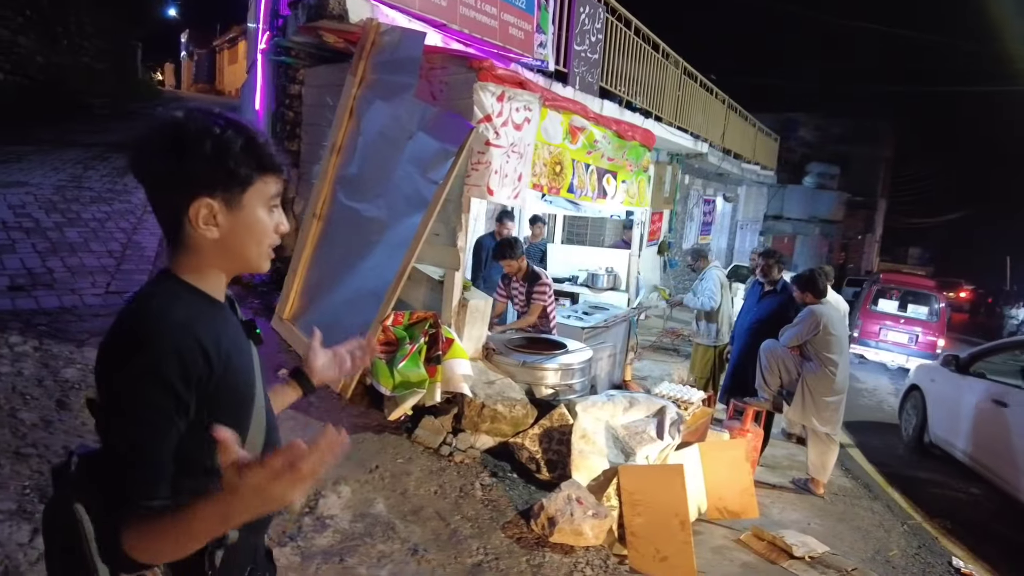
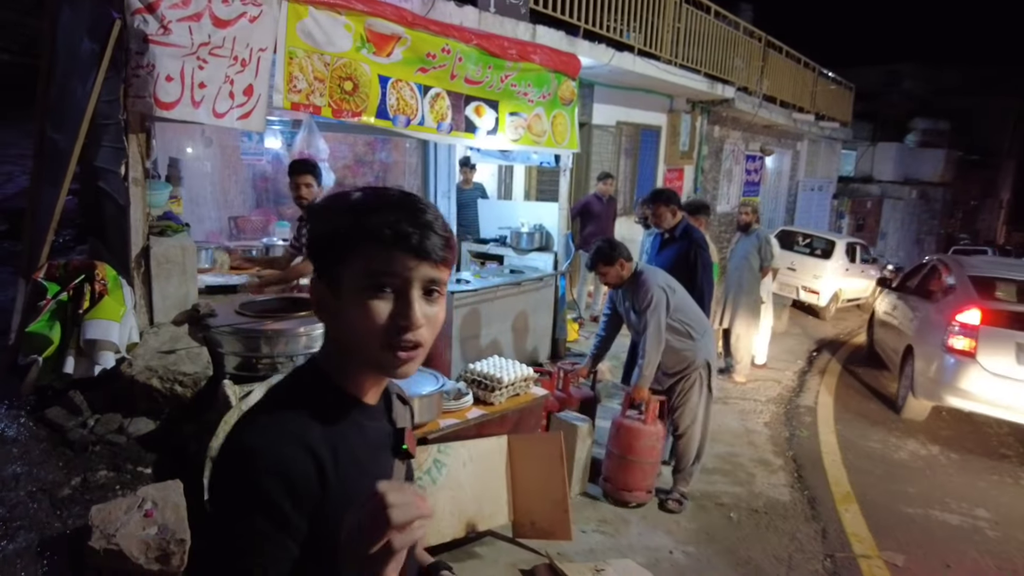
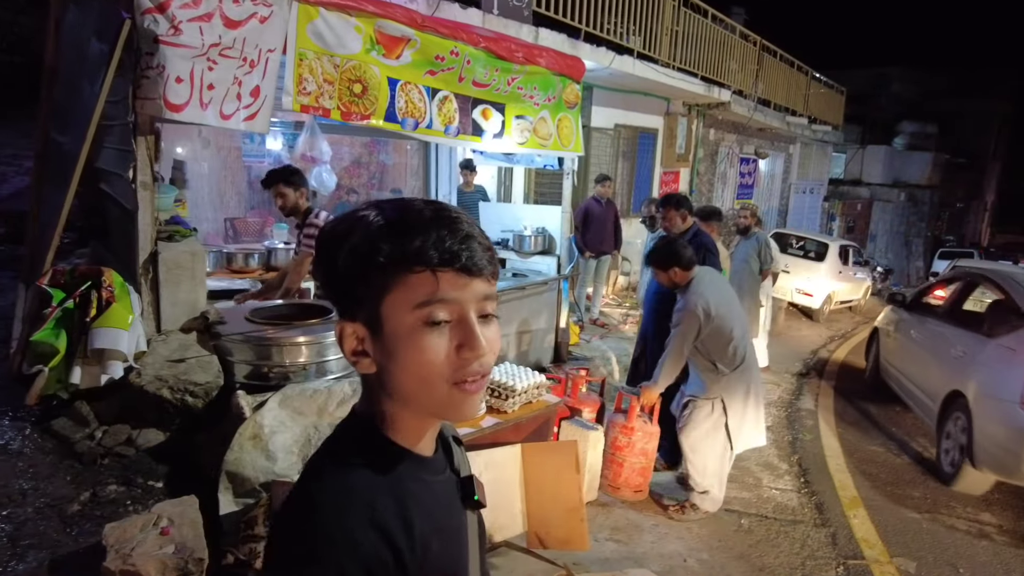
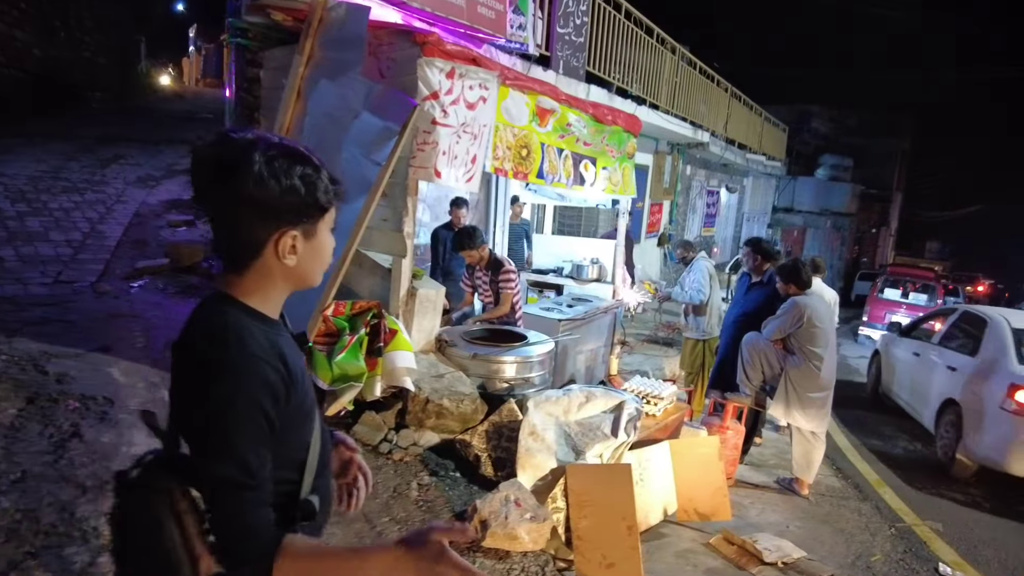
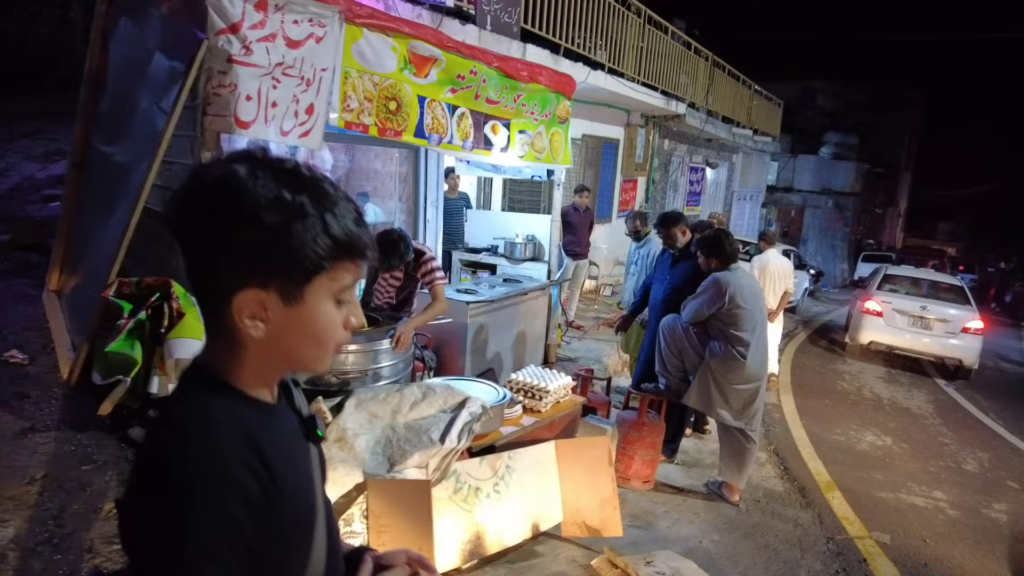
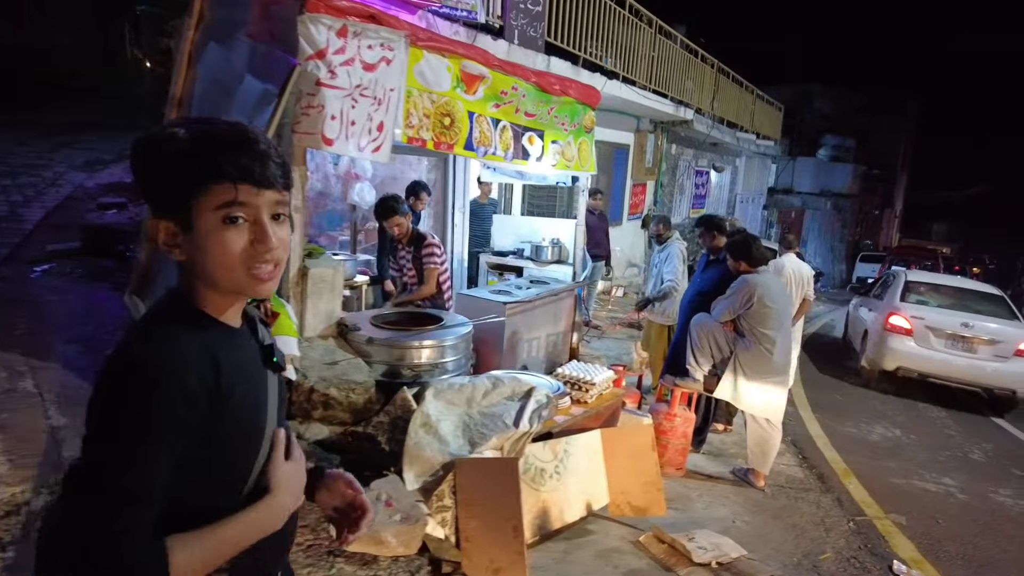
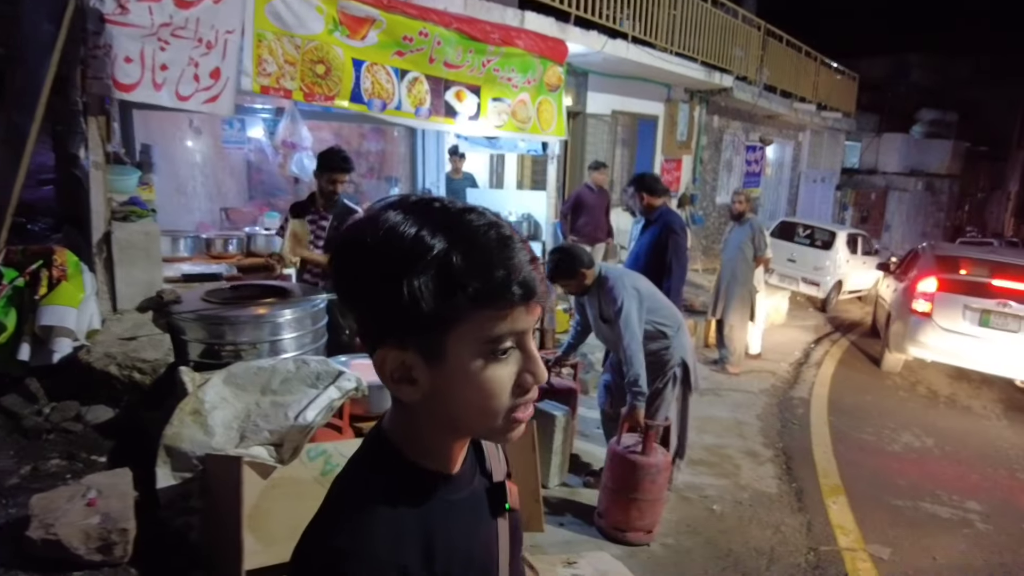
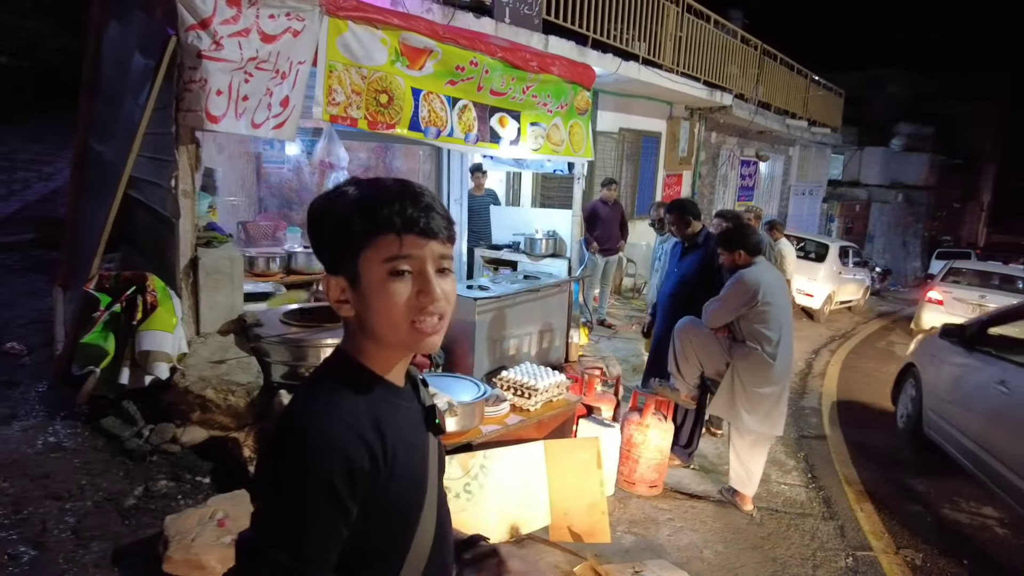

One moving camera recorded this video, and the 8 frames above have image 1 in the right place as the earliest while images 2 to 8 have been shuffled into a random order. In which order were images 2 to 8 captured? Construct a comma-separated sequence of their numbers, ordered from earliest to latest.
4, 6, 5, 8, 3, 2, 7
